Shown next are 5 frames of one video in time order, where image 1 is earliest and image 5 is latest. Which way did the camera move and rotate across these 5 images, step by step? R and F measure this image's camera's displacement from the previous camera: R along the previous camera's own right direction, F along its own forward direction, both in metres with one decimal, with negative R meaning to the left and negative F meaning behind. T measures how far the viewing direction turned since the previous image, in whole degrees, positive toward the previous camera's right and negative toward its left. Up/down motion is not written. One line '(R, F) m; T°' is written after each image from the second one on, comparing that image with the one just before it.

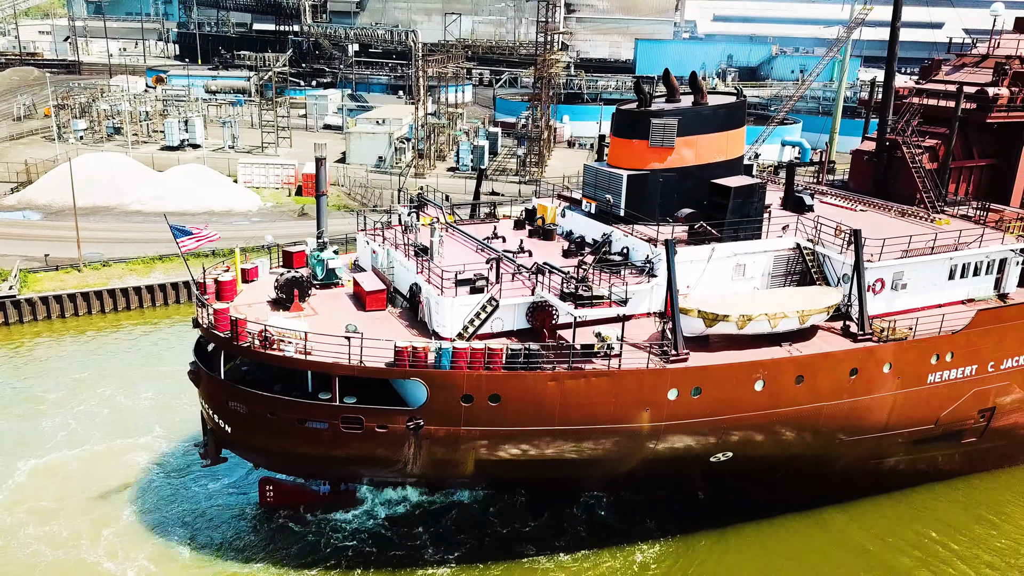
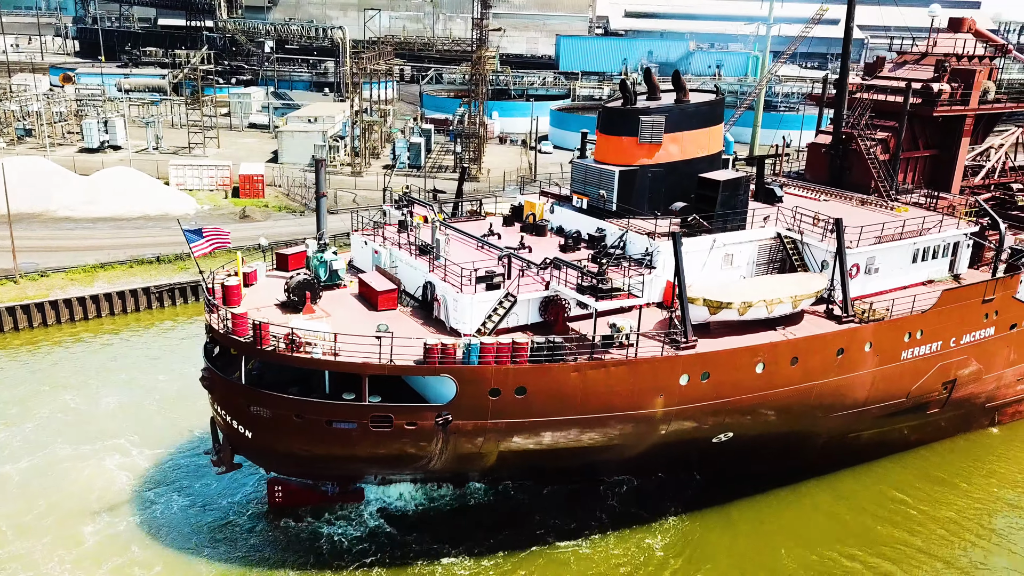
(-1.7, -0.2) m; +6°
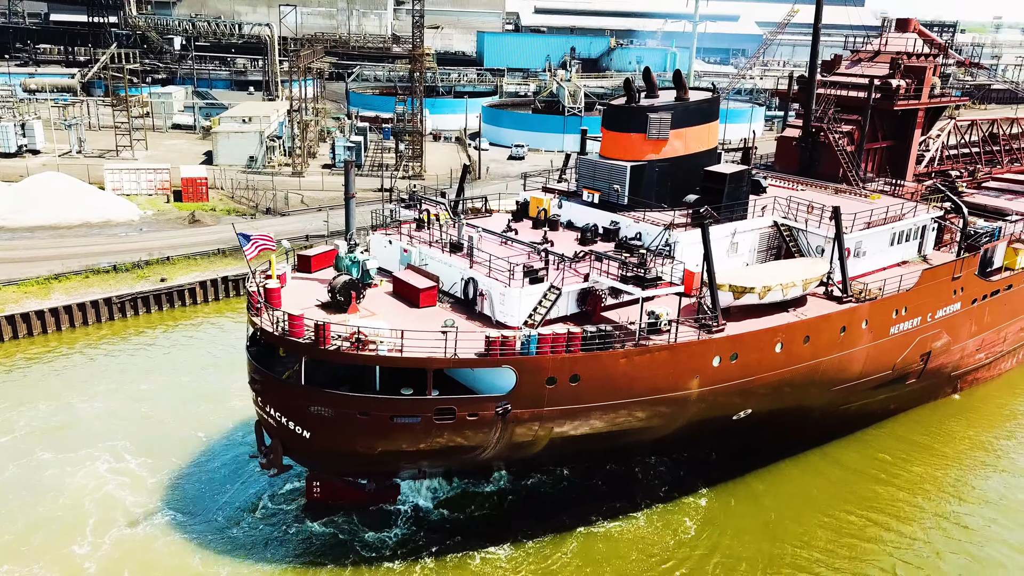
(-2.3, -0.4) m; +6°
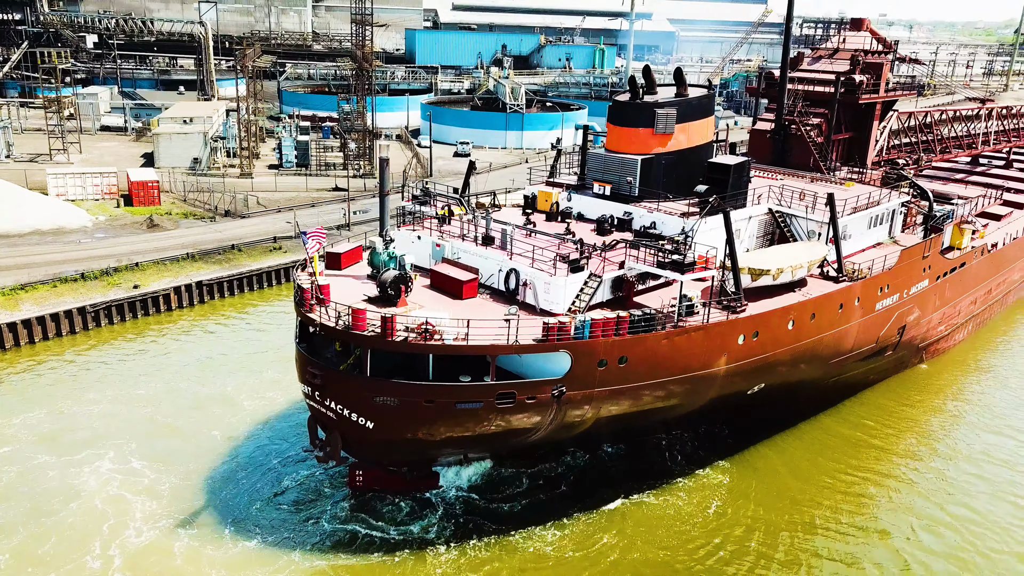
(-2.2, -0.6) m; +5°
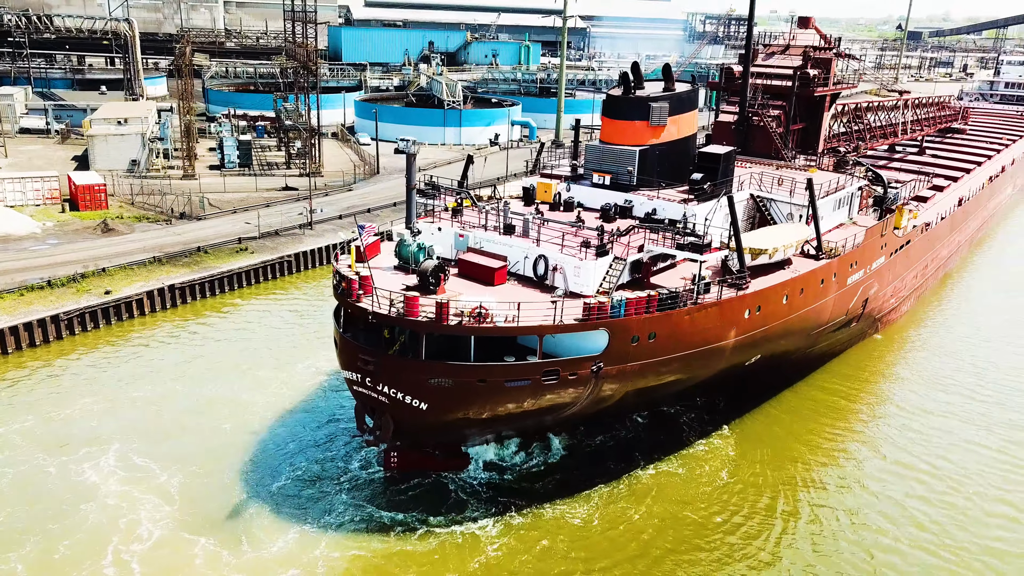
(-2.2, -0.8) m; +6°
